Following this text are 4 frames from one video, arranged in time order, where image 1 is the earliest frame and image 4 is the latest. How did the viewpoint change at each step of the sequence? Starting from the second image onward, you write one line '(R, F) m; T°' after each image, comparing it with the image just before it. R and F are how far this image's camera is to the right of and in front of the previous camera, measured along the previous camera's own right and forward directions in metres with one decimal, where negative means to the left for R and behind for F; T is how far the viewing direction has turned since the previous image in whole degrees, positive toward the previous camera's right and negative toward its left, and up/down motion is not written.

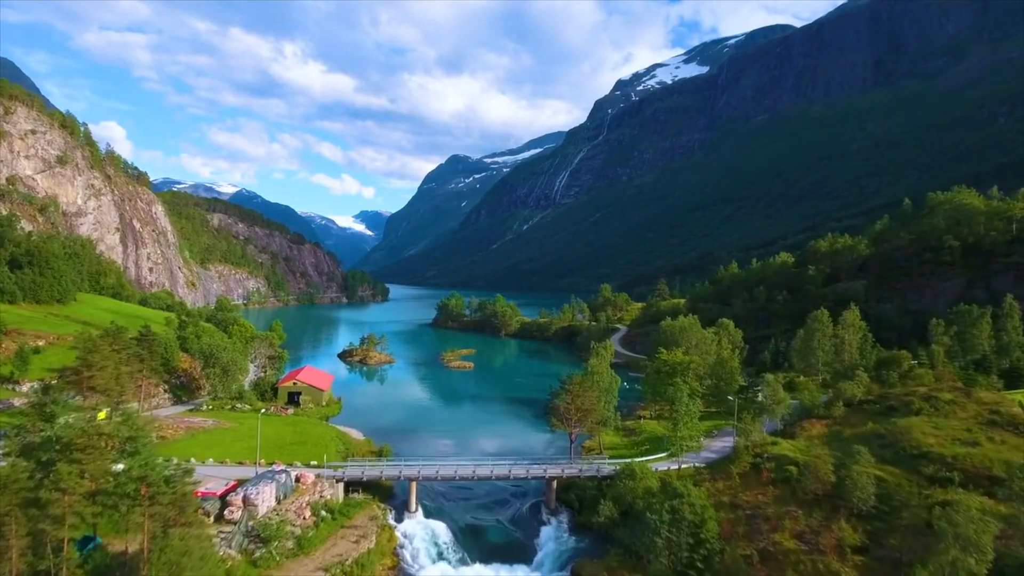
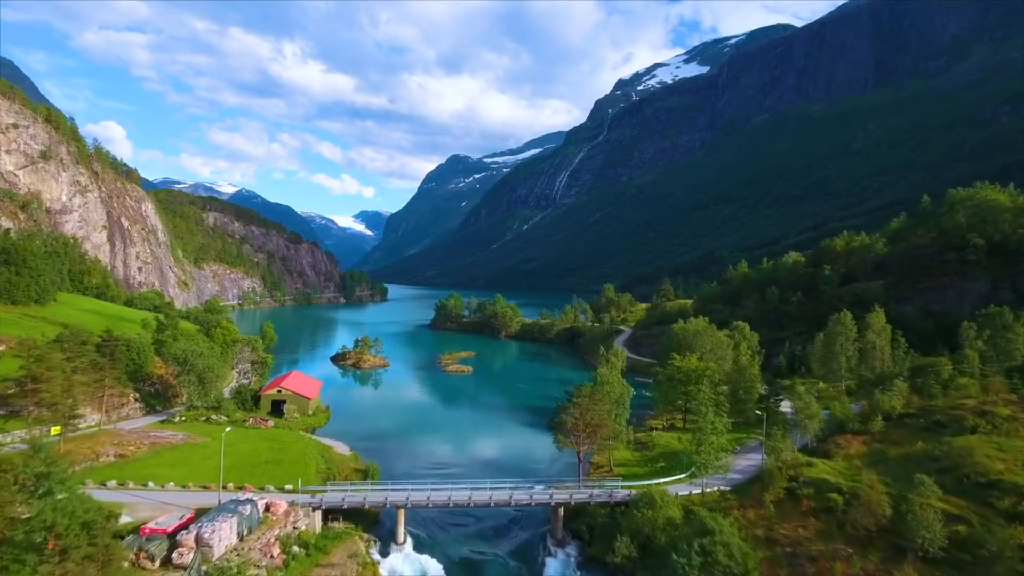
(-0.1, +5.0) m; 0°
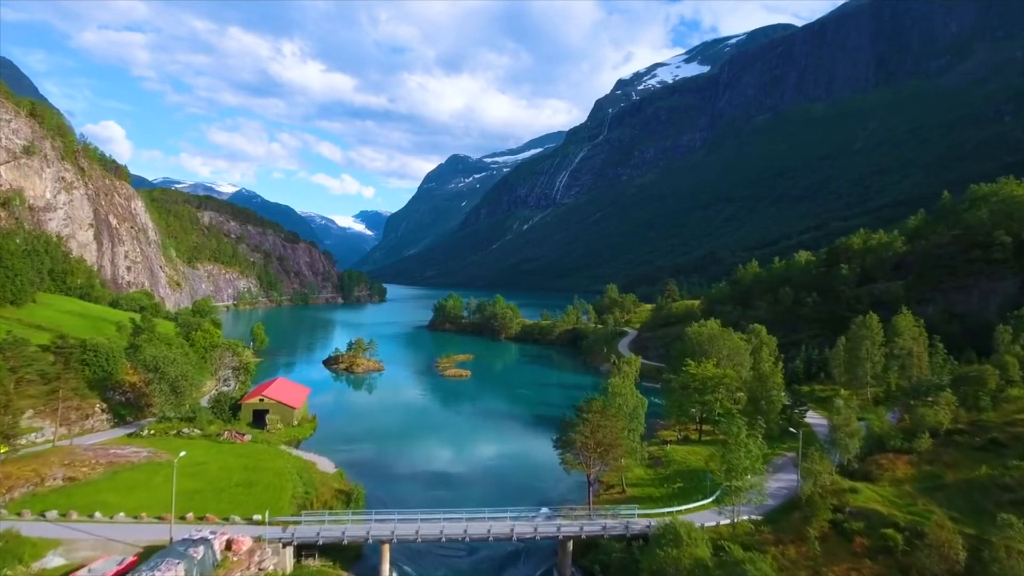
(-0.1, +4.9) m; 0°
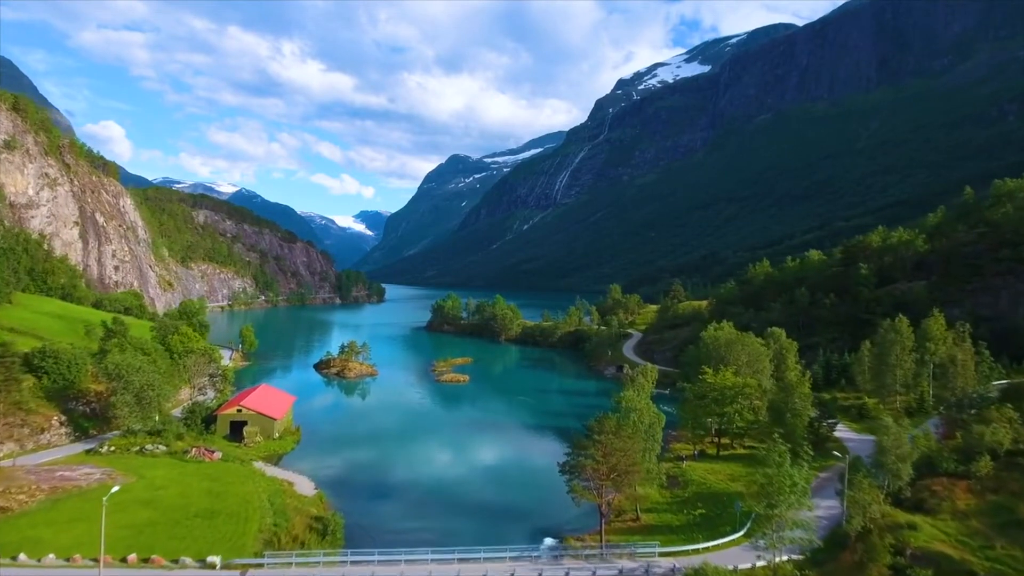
(0.0, +5.0) m; 0°
